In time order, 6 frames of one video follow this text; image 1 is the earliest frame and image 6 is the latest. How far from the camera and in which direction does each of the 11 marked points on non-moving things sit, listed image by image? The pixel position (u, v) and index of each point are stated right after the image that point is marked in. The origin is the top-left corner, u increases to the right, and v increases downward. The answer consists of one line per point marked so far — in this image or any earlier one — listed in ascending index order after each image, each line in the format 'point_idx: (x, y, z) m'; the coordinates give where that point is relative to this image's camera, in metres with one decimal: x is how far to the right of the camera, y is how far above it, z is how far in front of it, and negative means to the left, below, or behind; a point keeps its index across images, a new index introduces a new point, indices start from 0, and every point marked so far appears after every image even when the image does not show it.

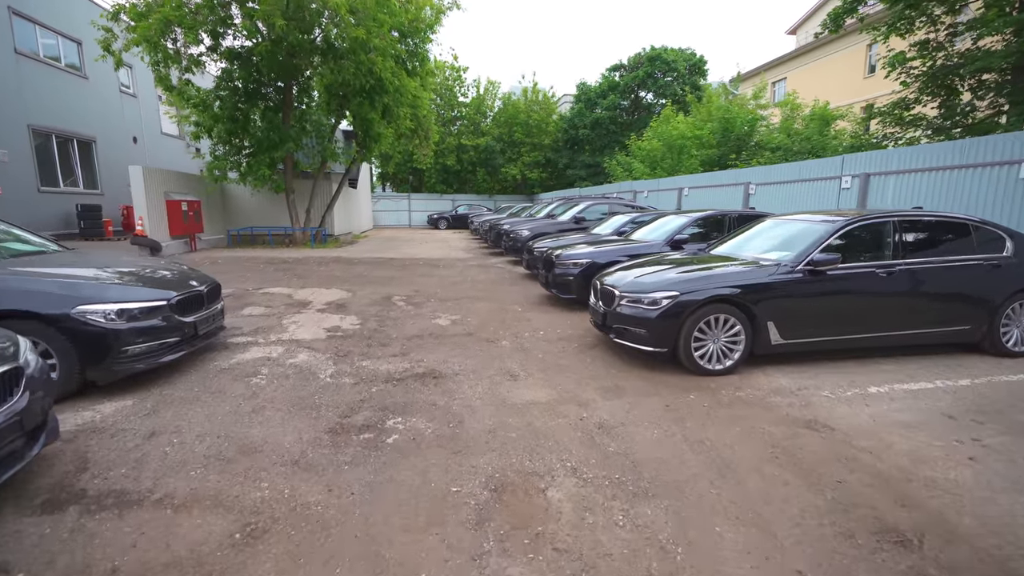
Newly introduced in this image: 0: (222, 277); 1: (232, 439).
0: (-6.5, +0.2, +10.0) m
1: (-2.0, -1.1, +3.2) m
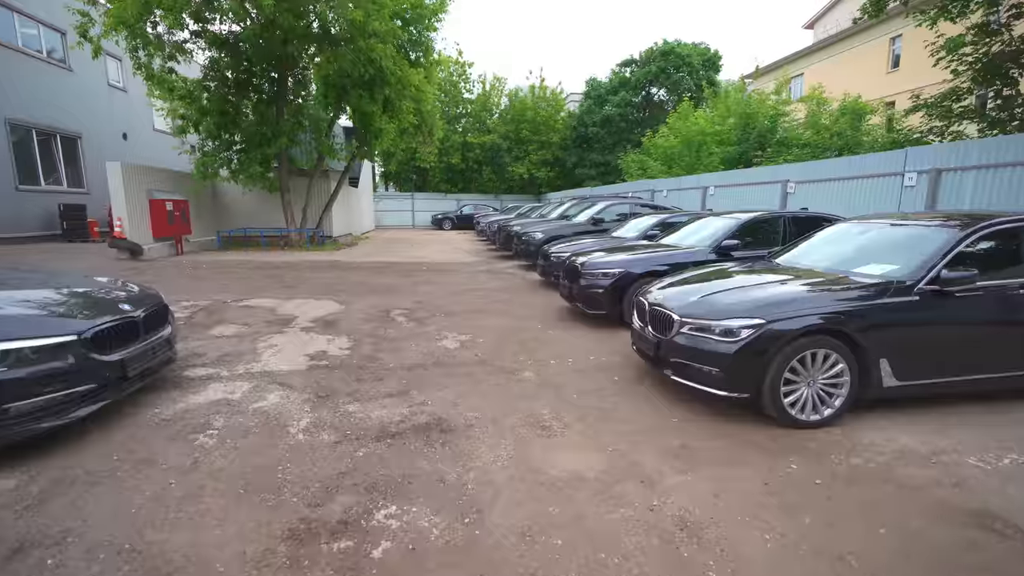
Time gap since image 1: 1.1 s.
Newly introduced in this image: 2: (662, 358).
0: (-6.2, +0.1, +9.0) m
1: (-1.8, -1.3, +2.1) m
2: (+1.3, -0.6, +4.0) m
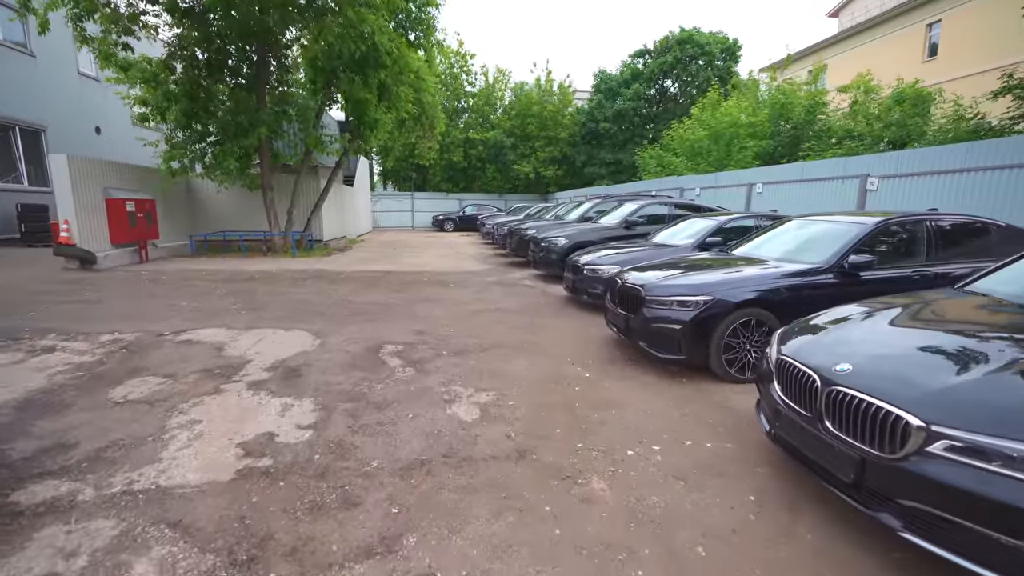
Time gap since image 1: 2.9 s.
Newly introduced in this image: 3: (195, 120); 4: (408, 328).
0: (-5.8, -0.3, +7.1) m
1: (-1.4, -1.6, +0.3) m
2: (+1.7, -1.0, +2.1) m
3: (-8.8, +4.7, +12.5) m
4: (-1.5, -0.6, +6.3) m
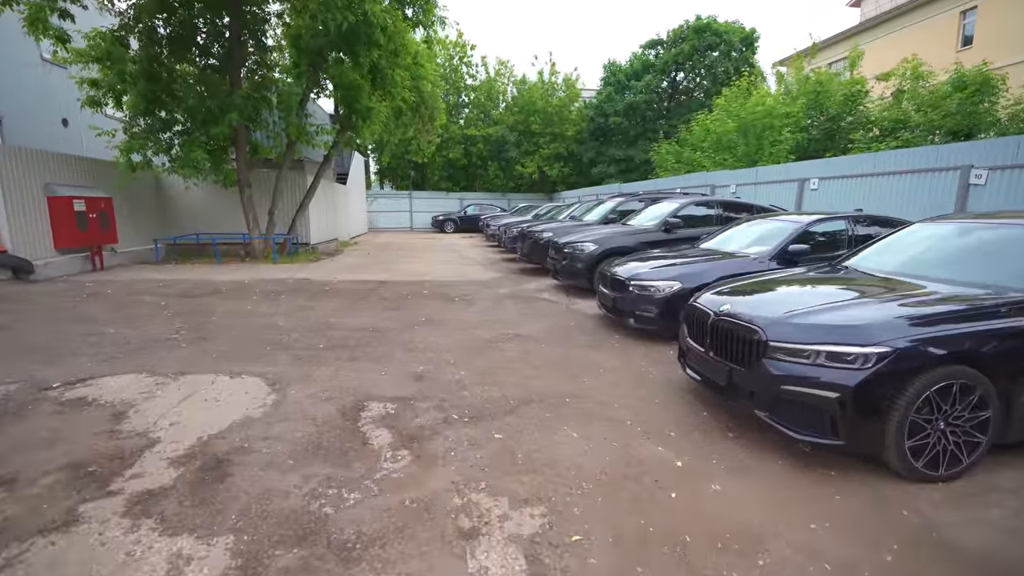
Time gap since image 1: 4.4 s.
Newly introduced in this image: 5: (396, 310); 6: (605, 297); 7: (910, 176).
0: (-5.5, -0.6, +5.4) m
1: (-1.0, -1.9, -1.4) m
2: (+2.1, -1.2, +0.5) m
3: (-8.5, +4.4, +10.8) m
4: (-1.1, -0.8, +4.6) m
5: (-1.9, -0.4, +7.3) m
6: (+1.3, -0.1, +6.4) m
7: (+7.1, +2.0, +8.1) m
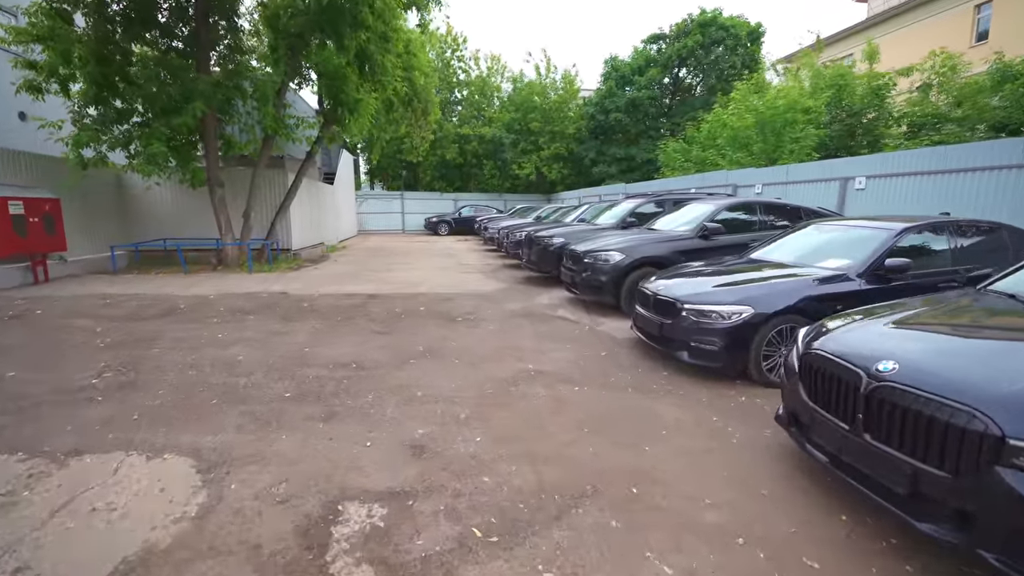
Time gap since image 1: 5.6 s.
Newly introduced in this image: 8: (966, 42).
0: (-5.2, -0.9, +4.1) m
1: (-0.7, -2.2, -2.7) m
2: (+2.4, -1.5, -0.7) m
3: (-8.4, +4.1, +9.4) m
4: (-0.9, -1.1, +3.3) m
5: (-1.7, -0.6, +6.0) m
6: (+1.5, -0.4, +5.2) m
7: (+7.3, +1.8, +6.9) m
8: (+20.3, +10.9, +19.9) m
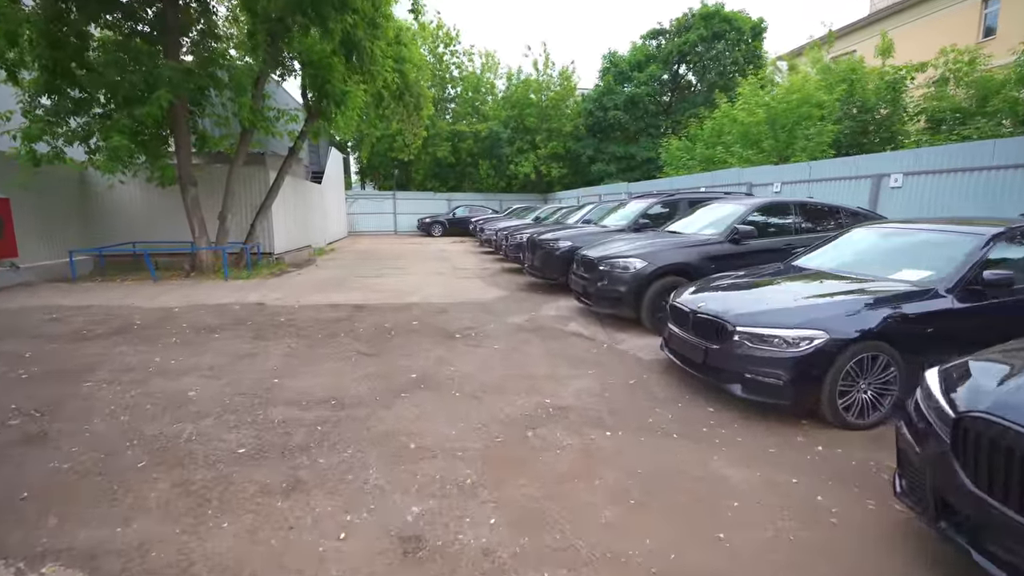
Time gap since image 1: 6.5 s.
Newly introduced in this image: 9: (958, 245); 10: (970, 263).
0: (-5.1, -1.0, +3.1) m
1: (-0.4, -2.3, -3.5) m
2: (+2.6, -1.6, -1.6) m
3: (-8.3, +3.9, +8.4) m
4: (-0.7, -1.3, +2.4) m
5: (-1.6, -0.8, +5.1) m
6: (+1.6, -0.5, +4.3) m
7: (+7.3, +1.6, +6.2) m
8: (+20.1, +10.8, +19.3) m
9: (+4.0, +0.4, +4.1) m
10: (+3.9, +0.2, +3.9) m
